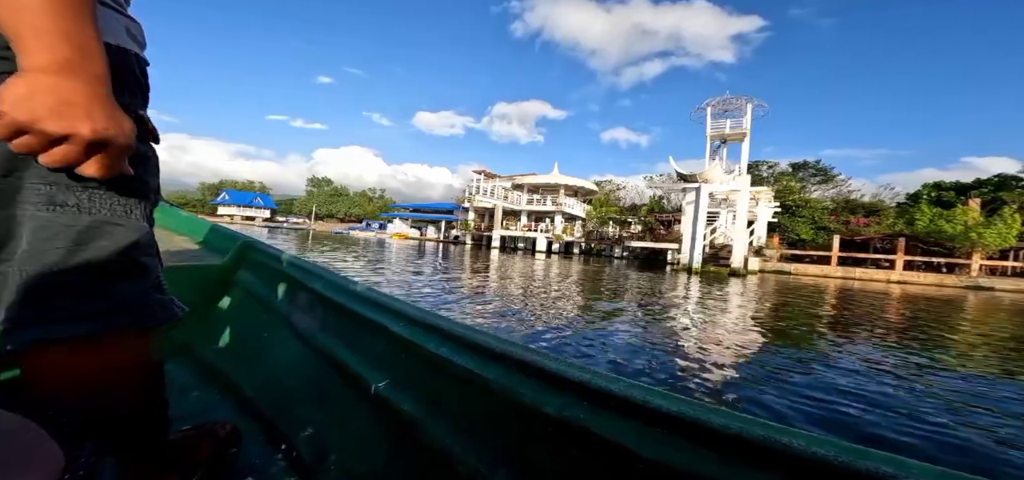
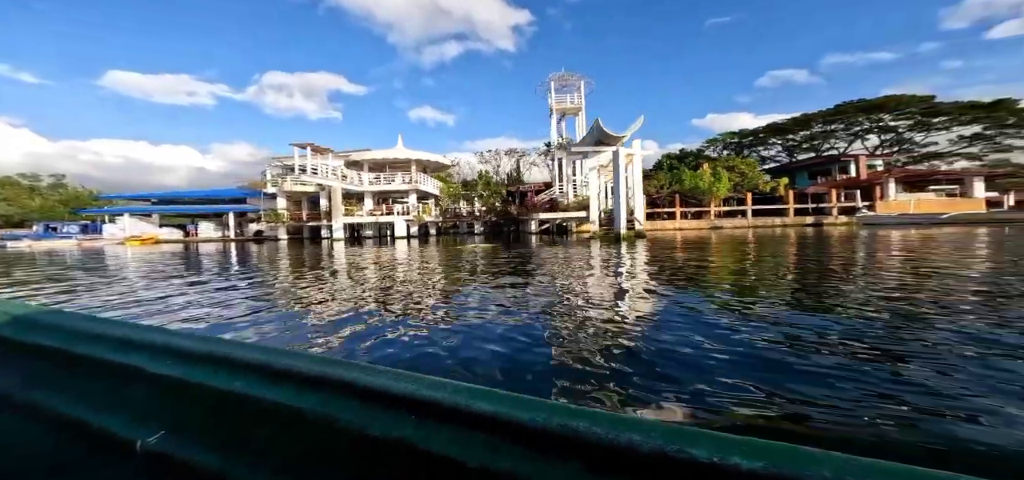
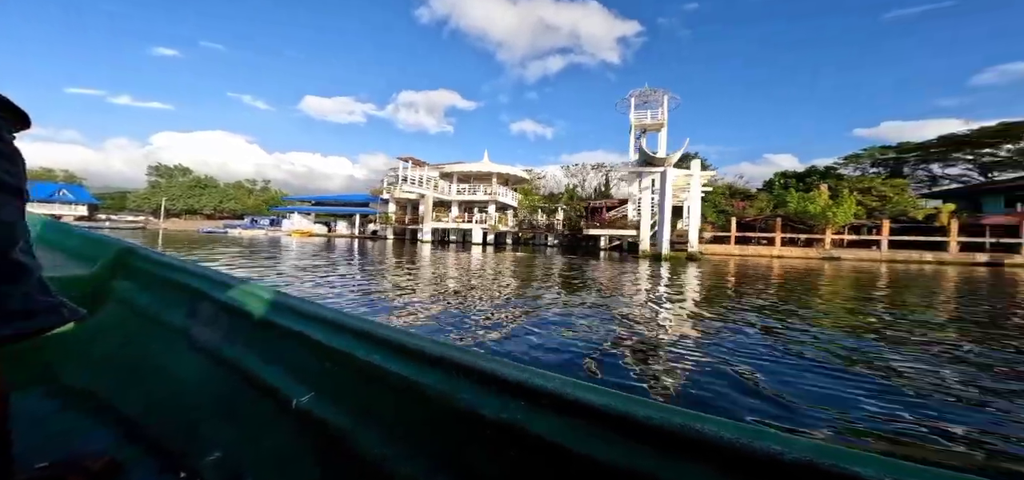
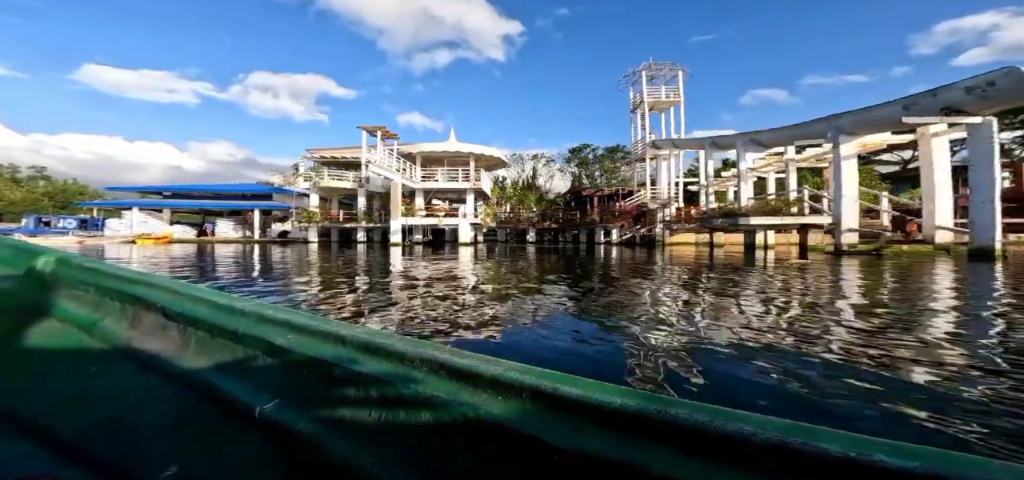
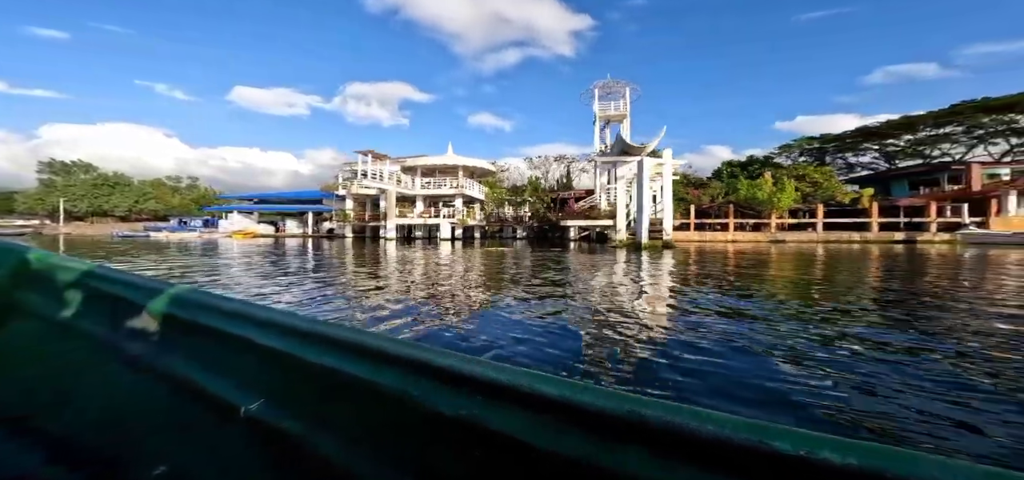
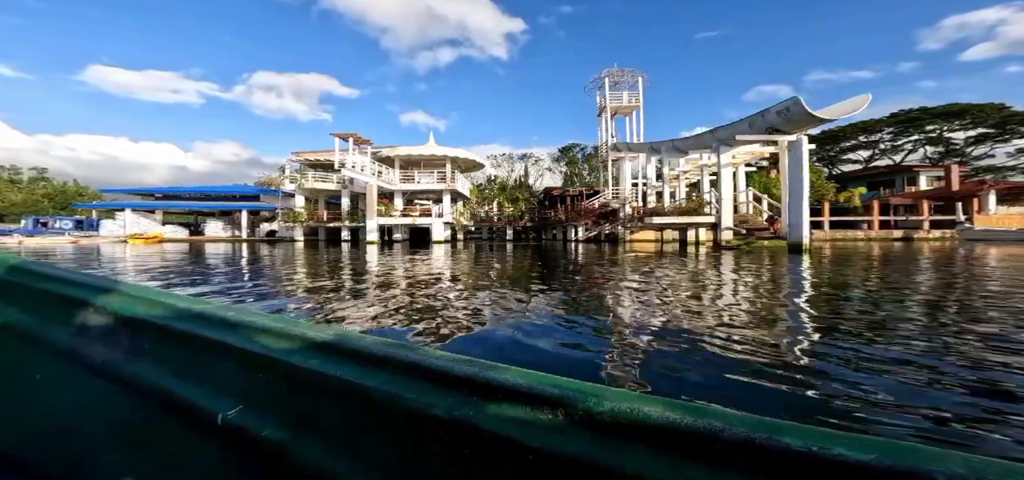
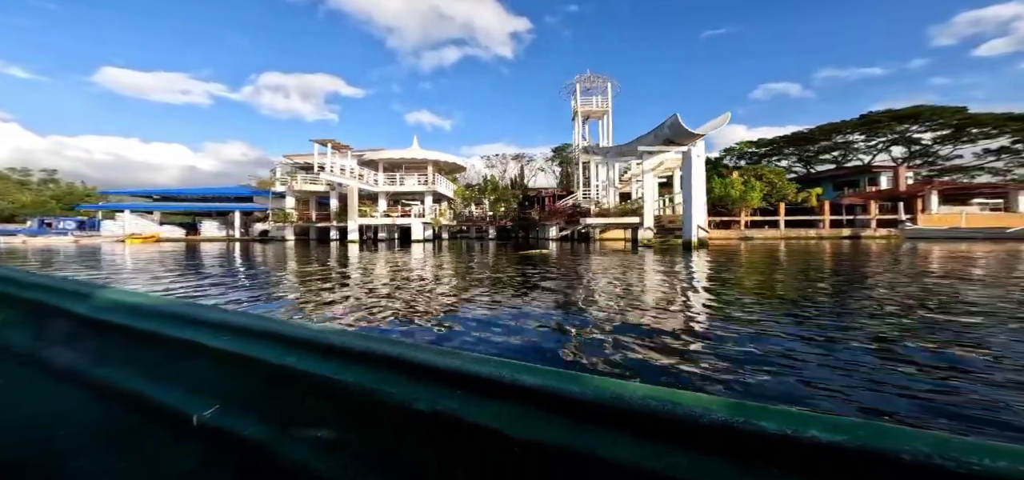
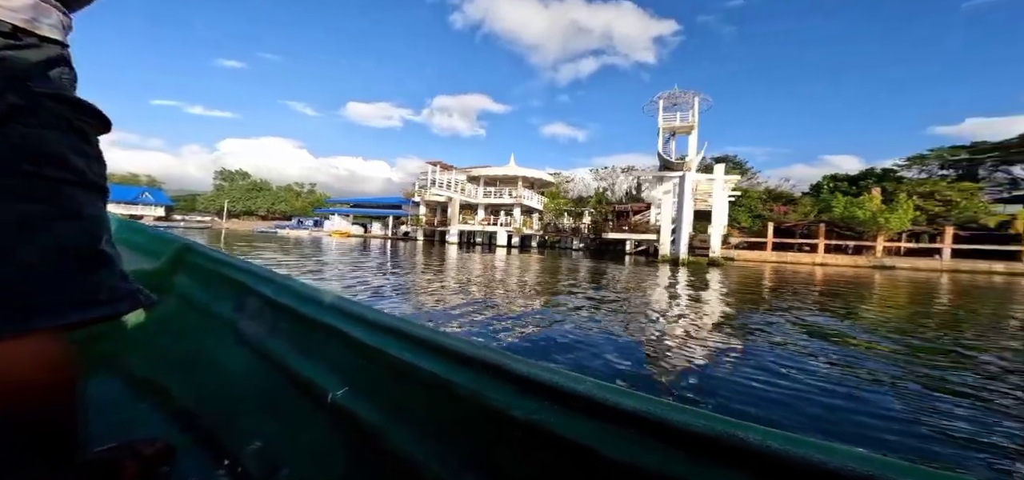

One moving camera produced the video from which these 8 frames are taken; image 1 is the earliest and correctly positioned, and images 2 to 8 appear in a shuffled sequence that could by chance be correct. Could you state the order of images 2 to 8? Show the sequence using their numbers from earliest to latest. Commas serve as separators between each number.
8, 3, 5, 2, 7, 6, 4
